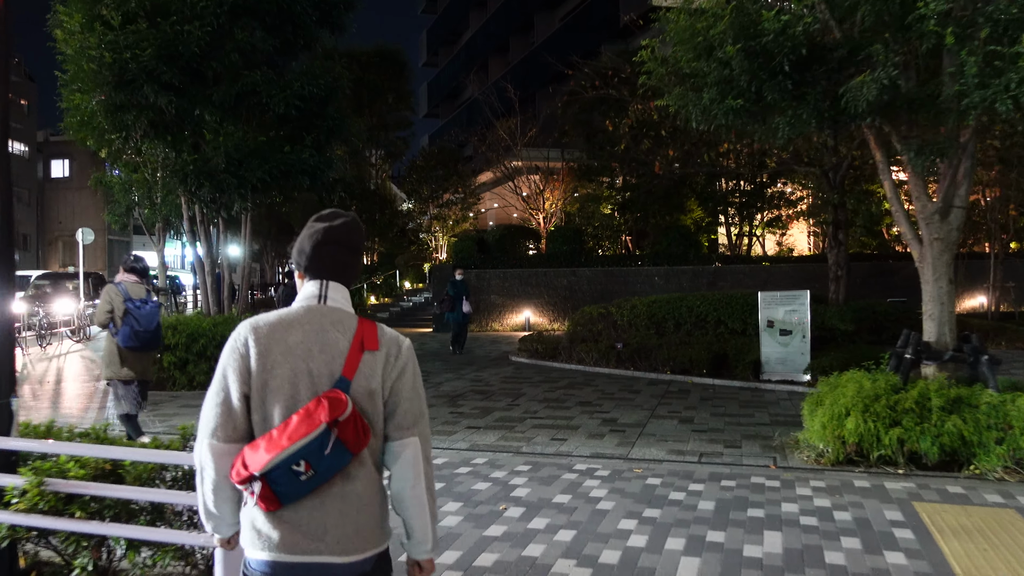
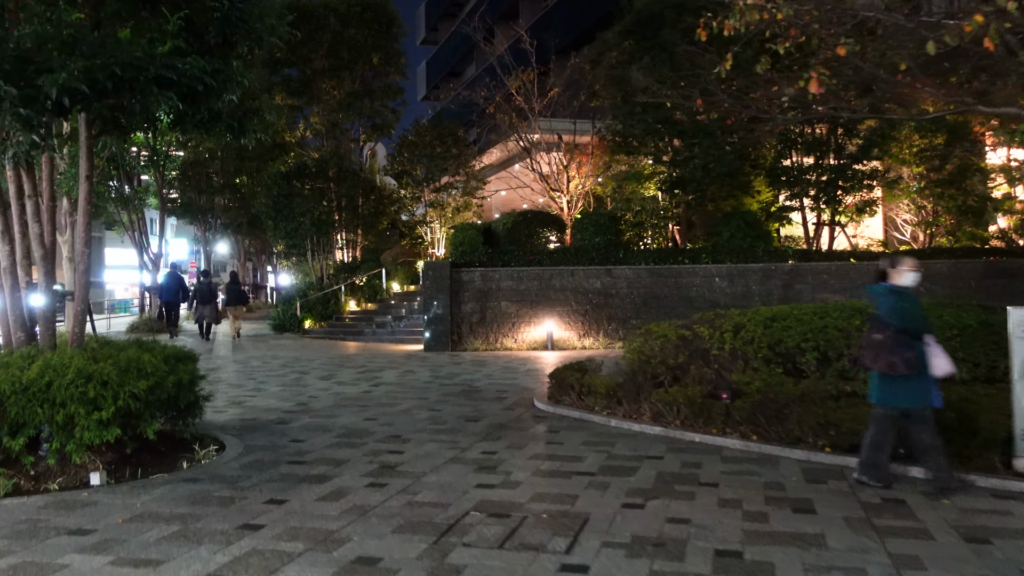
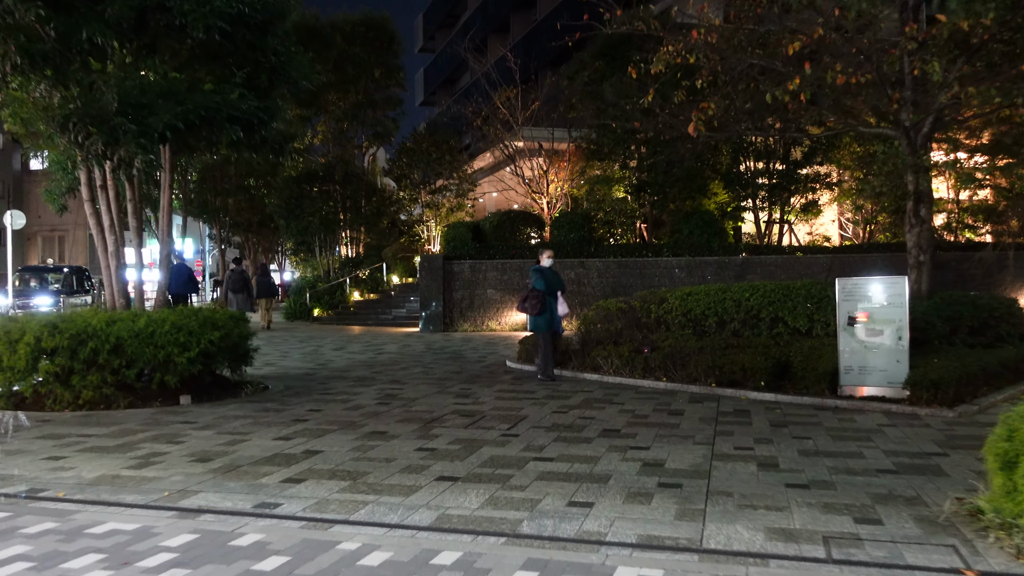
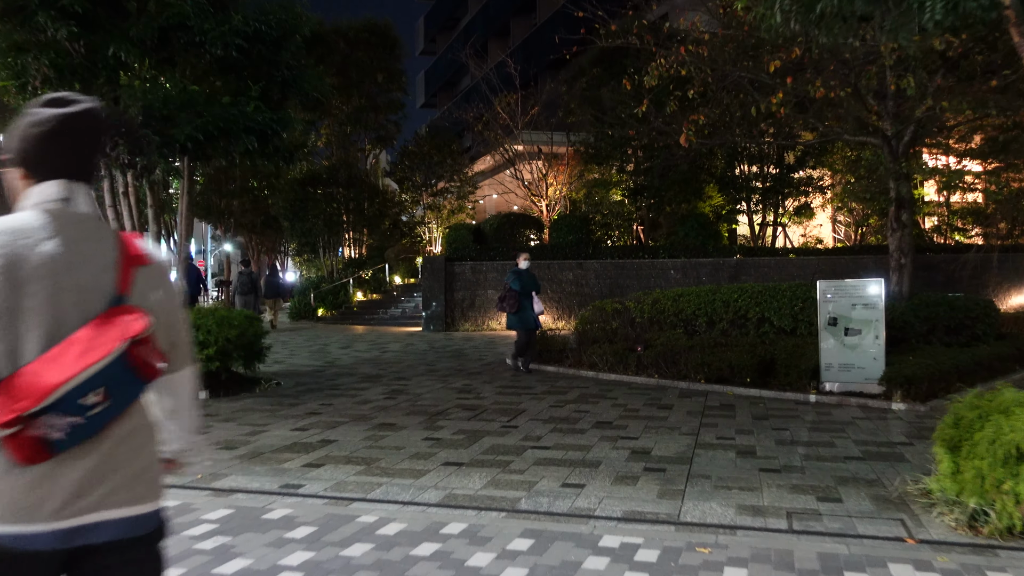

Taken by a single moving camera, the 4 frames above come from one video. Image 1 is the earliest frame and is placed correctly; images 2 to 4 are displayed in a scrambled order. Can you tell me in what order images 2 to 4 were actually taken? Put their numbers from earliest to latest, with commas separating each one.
4, 3, 2
